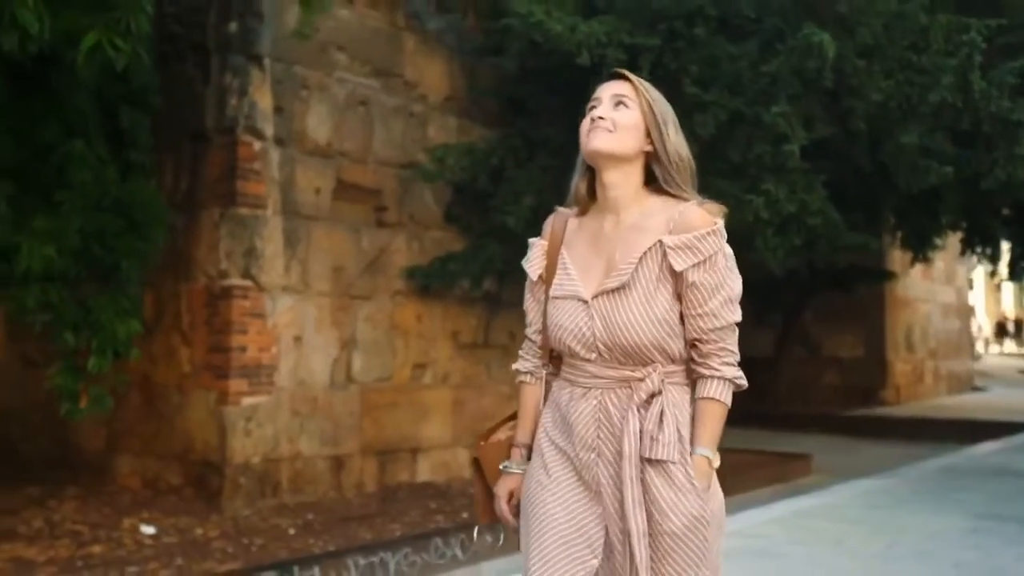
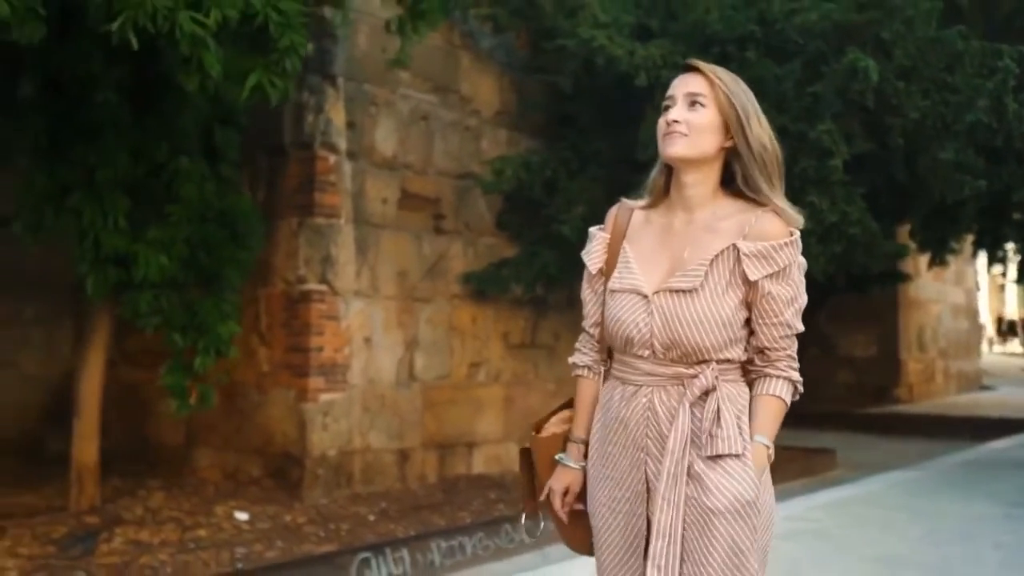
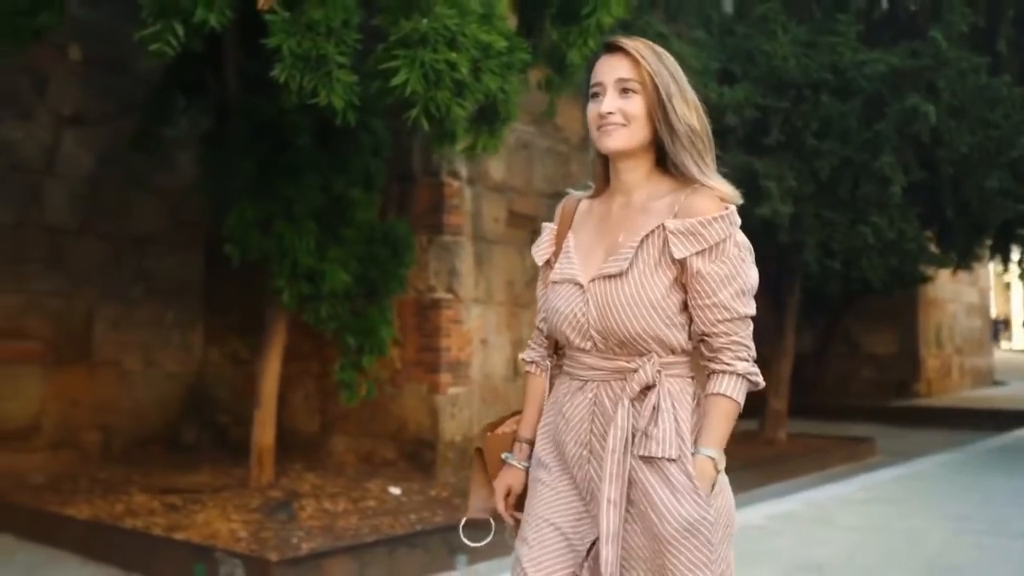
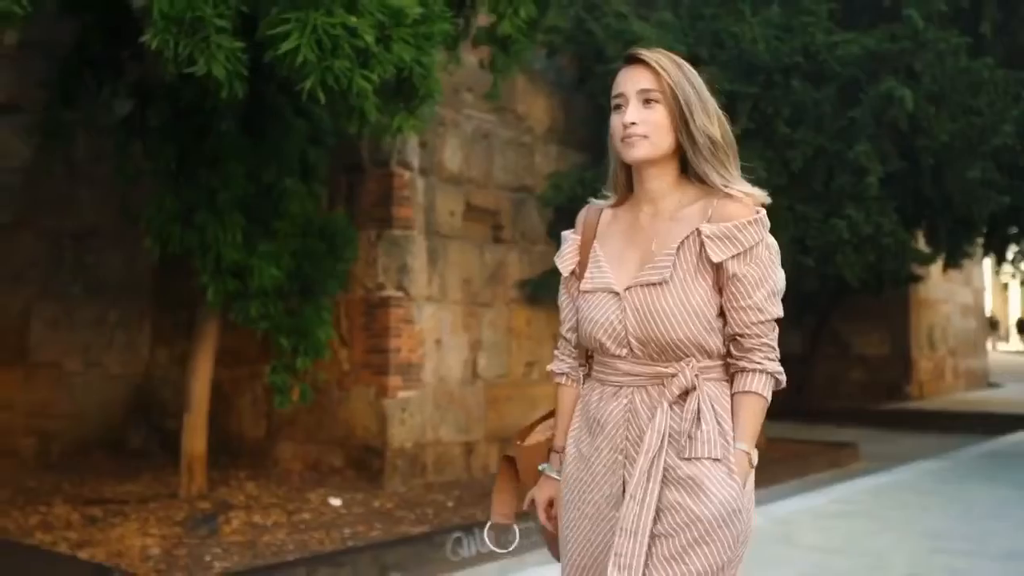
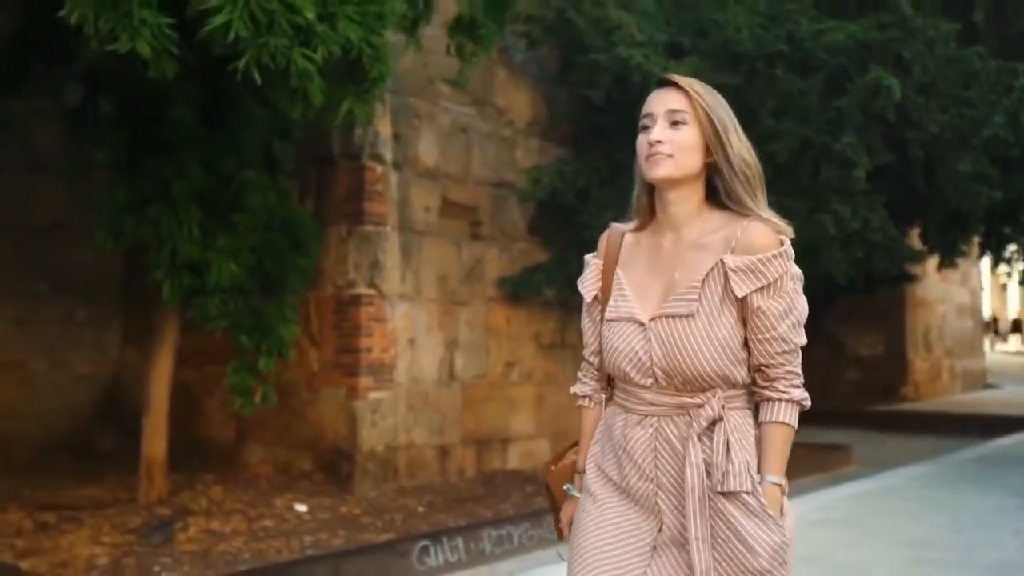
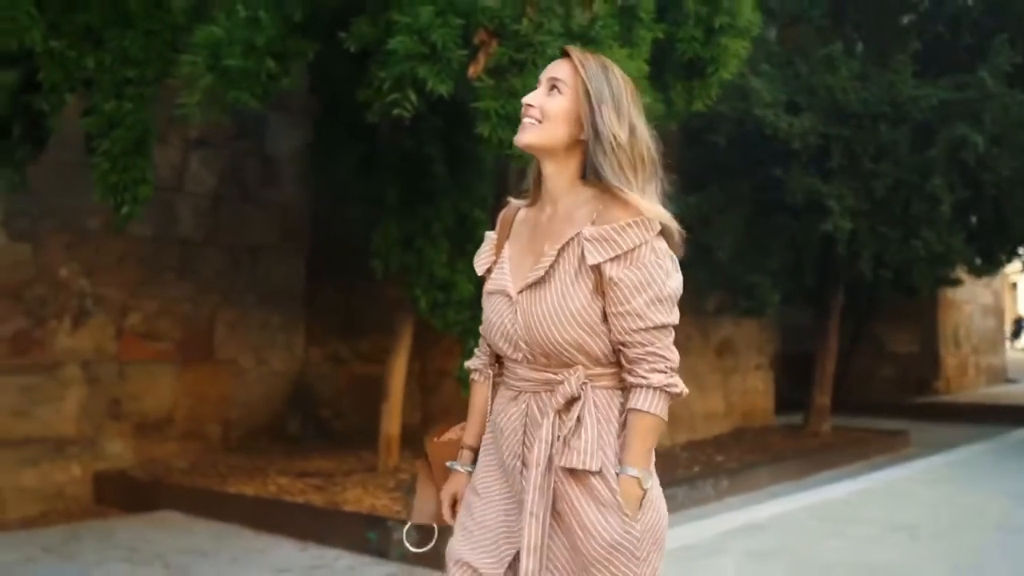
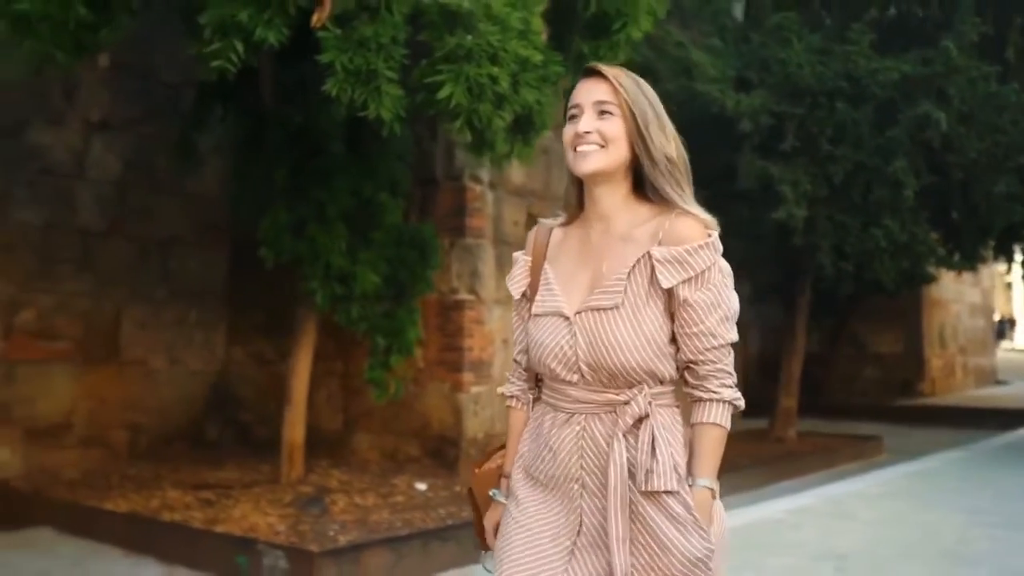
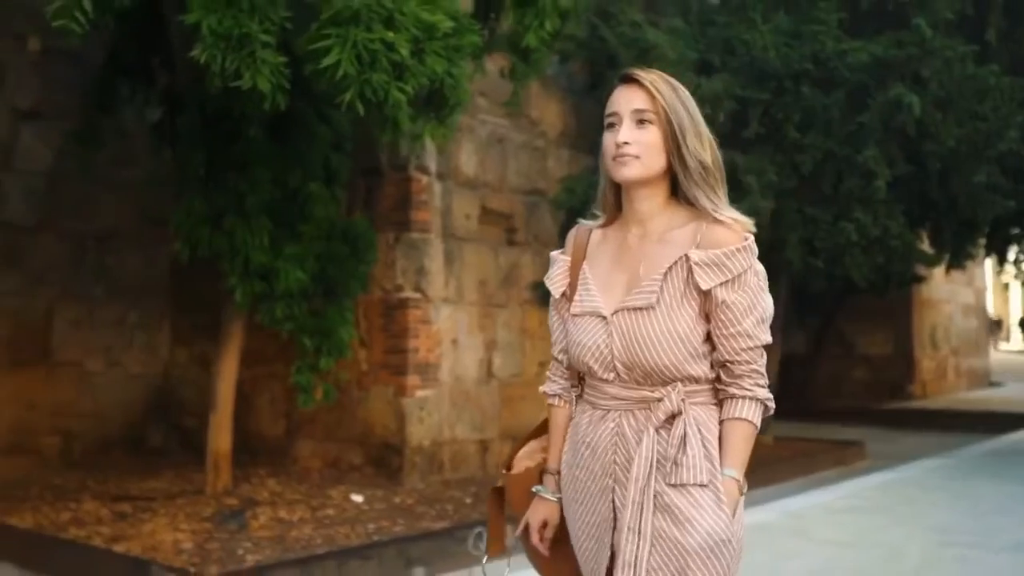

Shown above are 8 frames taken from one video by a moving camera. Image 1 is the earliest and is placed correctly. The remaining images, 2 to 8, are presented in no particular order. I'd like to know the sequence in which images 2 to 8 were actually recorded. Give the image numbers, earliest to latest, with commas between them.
2, 5, 4, 8, 3, 7, 6
